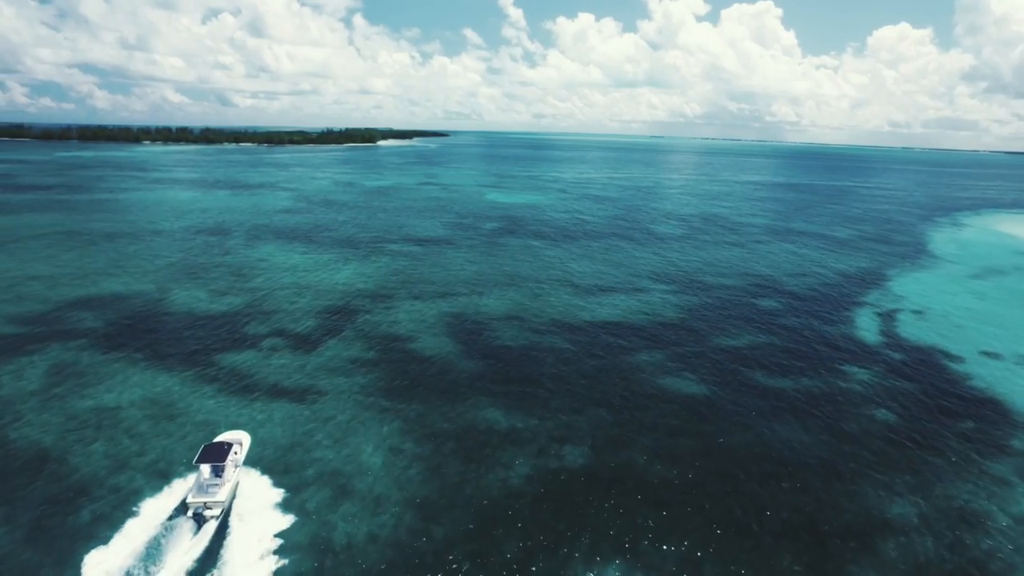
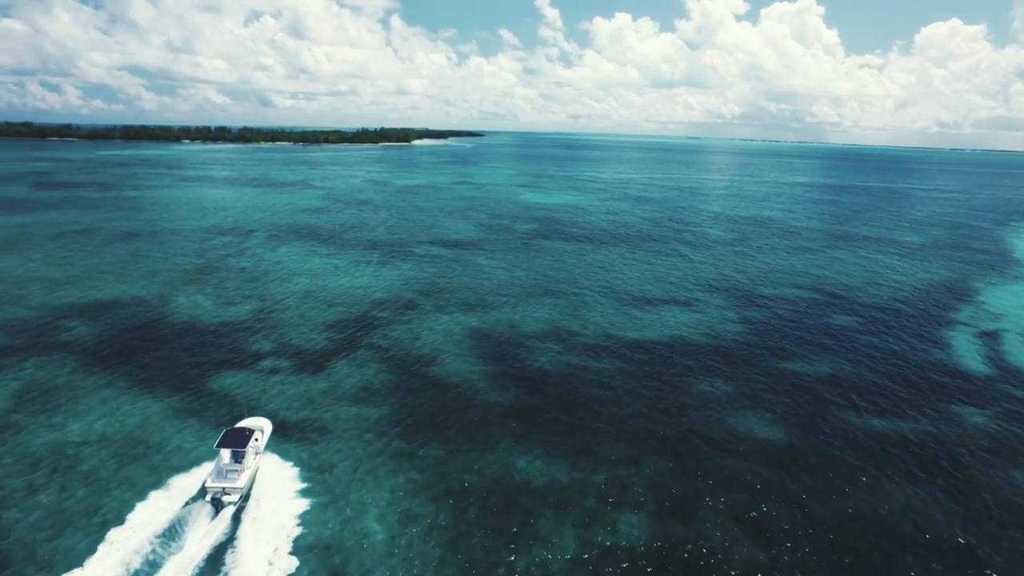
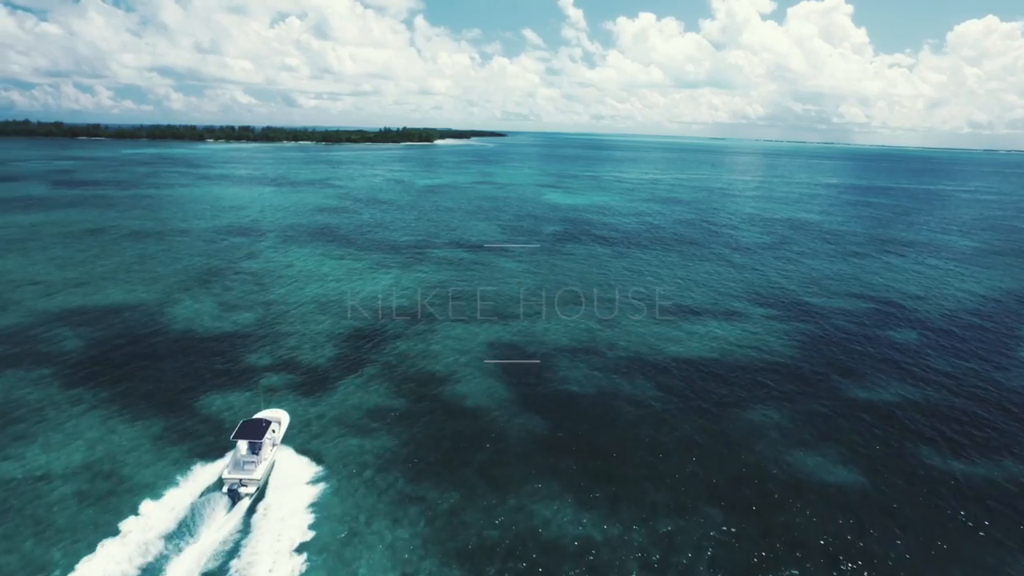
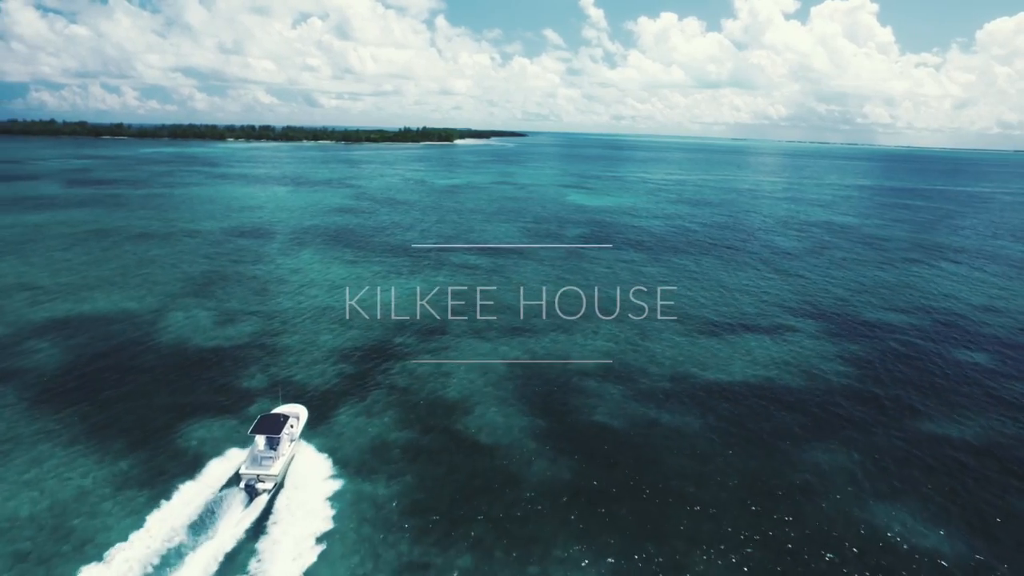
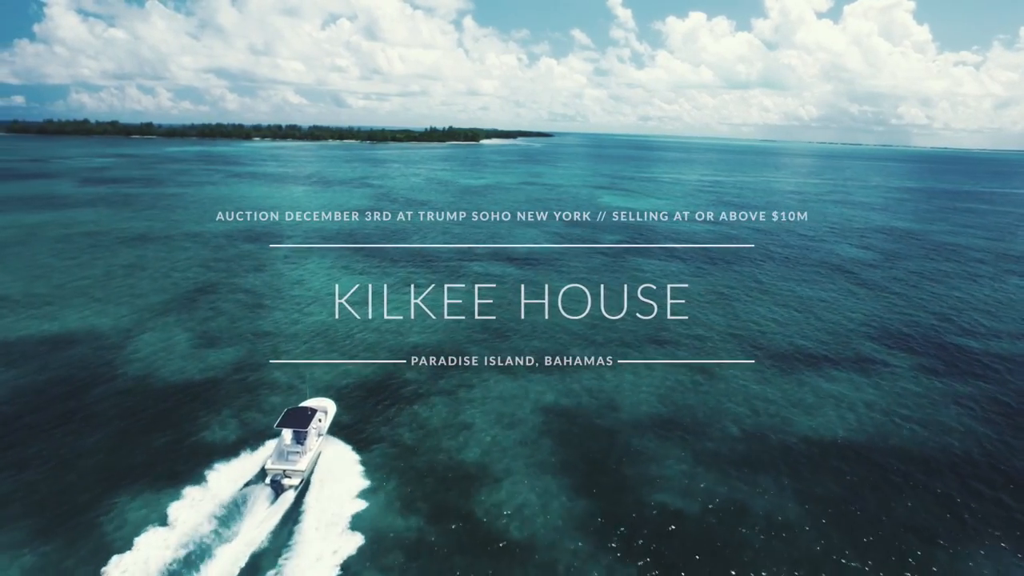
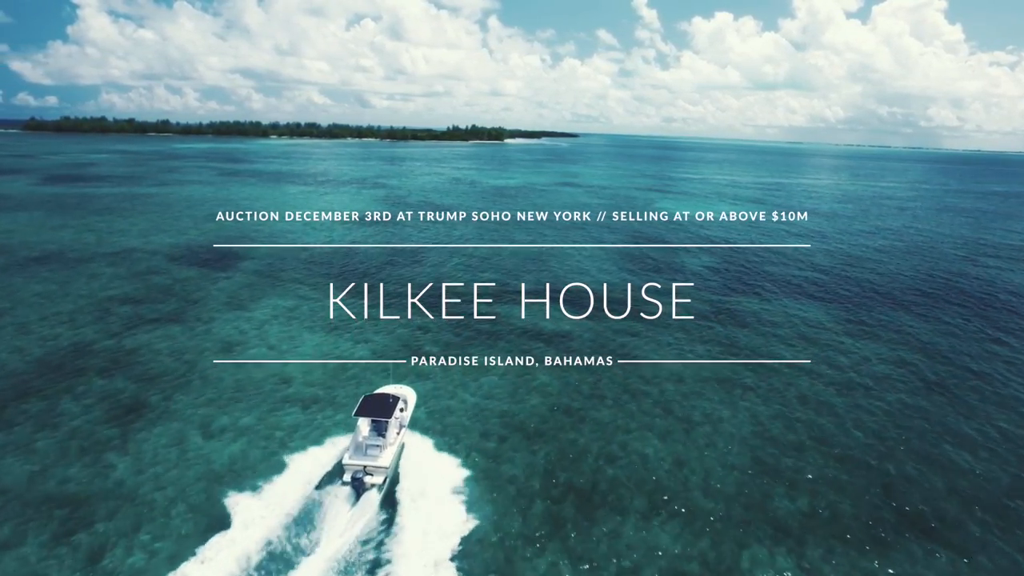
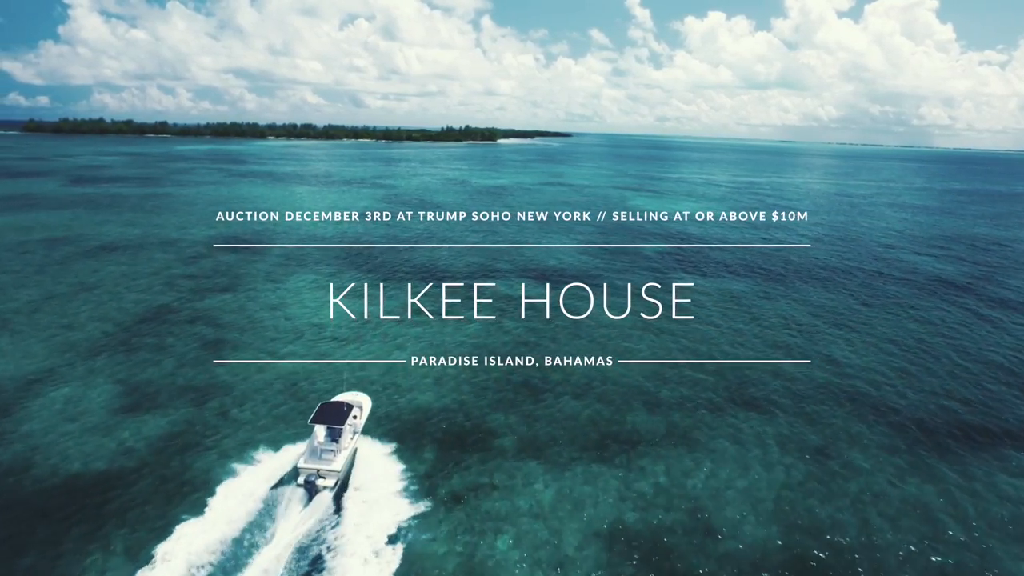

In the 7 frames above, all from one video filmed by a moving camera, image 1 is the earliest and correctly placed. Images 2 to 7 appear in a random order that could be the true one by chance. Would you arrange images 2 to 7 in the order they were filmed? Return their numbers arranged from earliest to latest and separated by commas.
2, 3, 4, 5, 7, 6
